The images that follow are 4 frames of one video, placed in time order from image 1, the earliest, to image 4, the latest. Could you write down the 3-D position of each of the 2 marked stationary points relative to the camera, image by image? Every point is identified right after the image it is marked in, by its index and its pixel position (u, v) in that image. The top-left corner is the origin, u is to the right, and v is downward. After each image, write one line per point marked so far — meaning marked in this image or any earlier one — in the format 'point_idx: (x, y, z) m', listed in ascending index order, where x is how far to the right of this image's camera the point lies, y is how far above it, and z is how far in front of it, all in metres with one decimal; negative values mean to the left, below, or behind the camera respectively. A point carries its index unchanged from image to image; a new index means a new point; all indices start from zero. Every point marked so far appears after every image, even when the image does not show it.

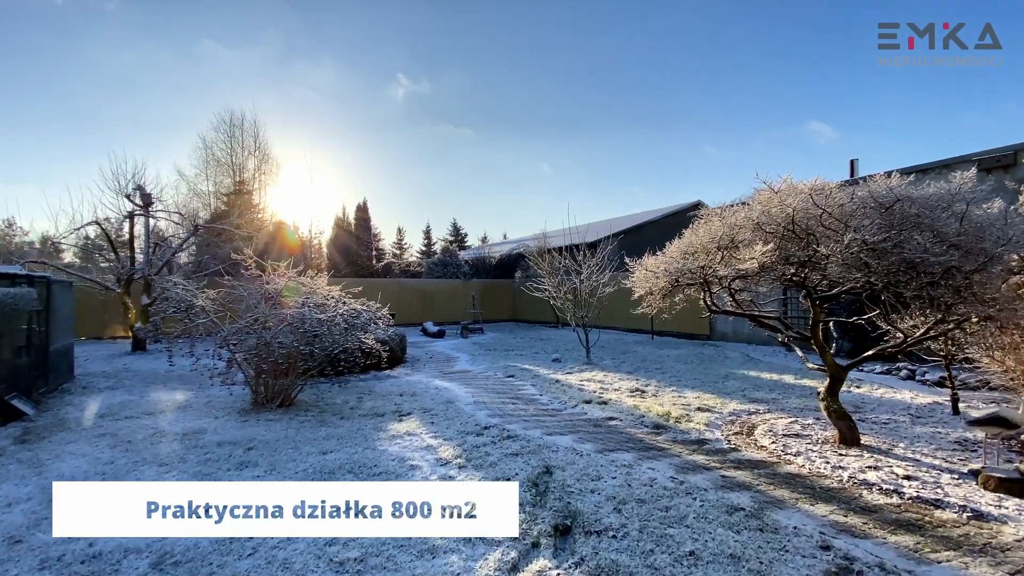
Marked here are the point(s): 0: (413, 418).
0: (-1.1, -1.4, +4.7) m
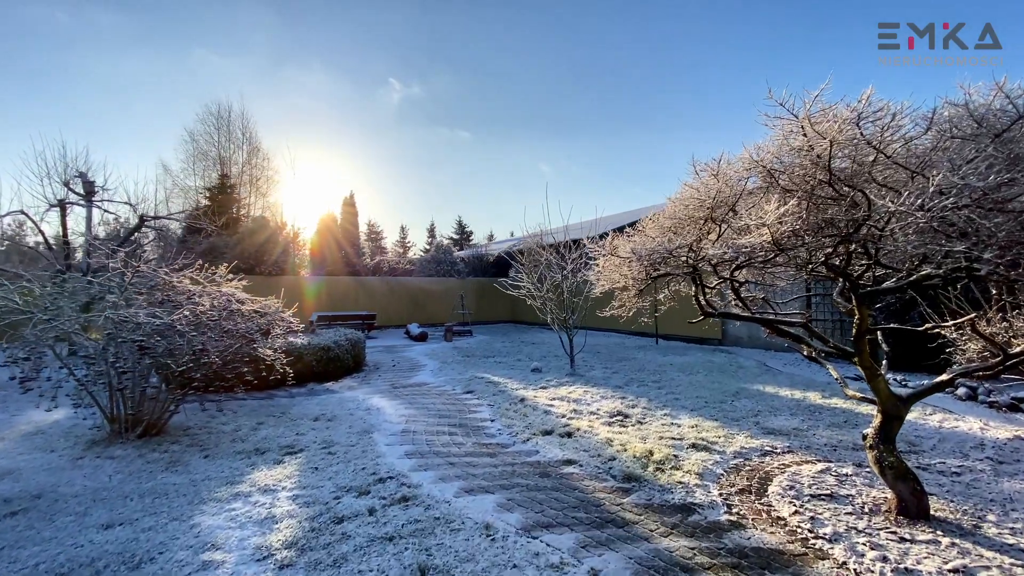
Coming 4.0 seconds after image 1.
0: (-1.7, -1.3, +3.5) m
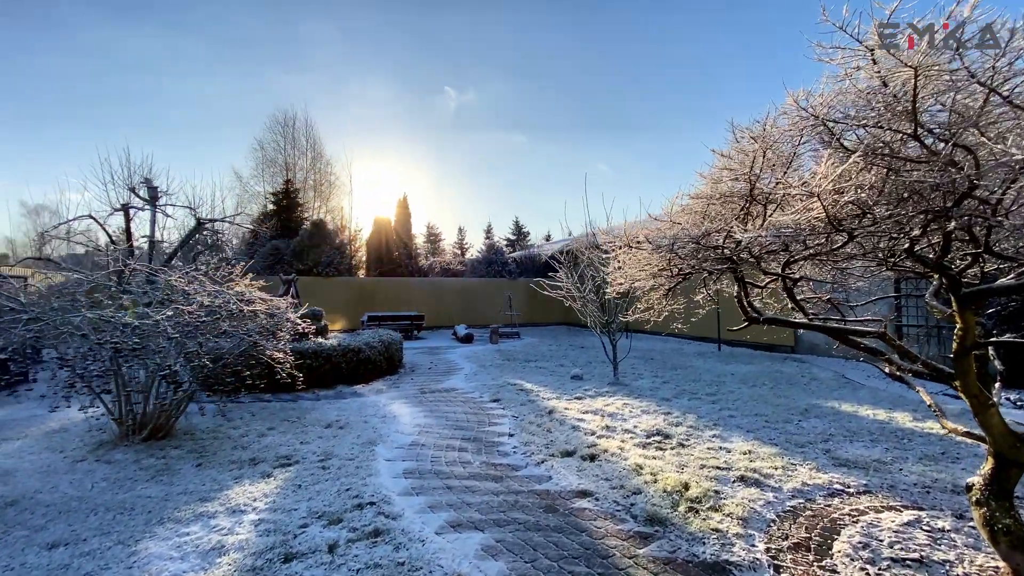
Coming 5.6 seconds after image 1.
0: (-1.6, -1.3, +3.2) m
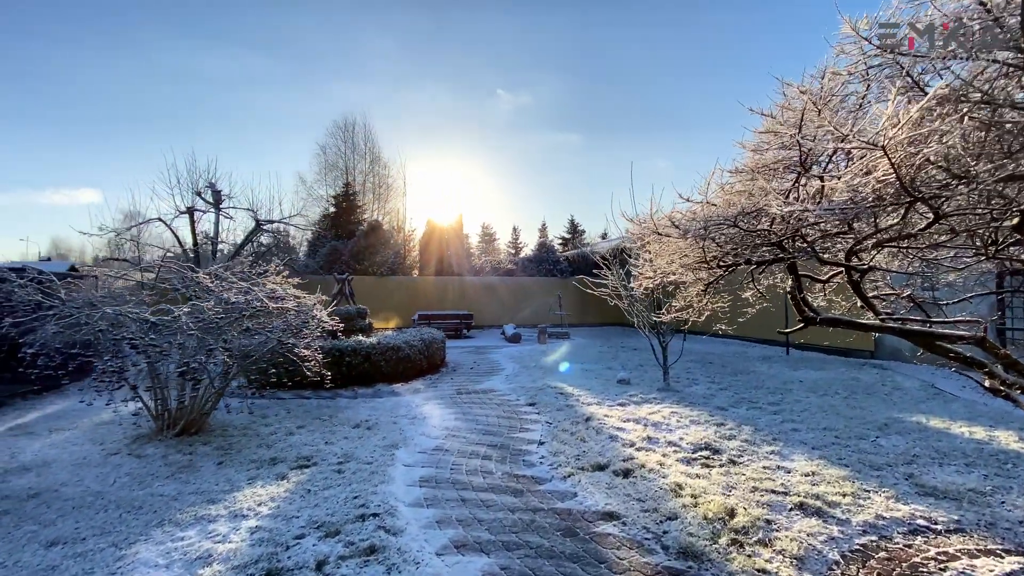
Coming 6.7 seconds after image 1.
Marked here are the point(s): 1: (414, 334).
0: (-1.5, -1.3, +3.1) m
1: (-1.6, -0.8, +7.3) m
